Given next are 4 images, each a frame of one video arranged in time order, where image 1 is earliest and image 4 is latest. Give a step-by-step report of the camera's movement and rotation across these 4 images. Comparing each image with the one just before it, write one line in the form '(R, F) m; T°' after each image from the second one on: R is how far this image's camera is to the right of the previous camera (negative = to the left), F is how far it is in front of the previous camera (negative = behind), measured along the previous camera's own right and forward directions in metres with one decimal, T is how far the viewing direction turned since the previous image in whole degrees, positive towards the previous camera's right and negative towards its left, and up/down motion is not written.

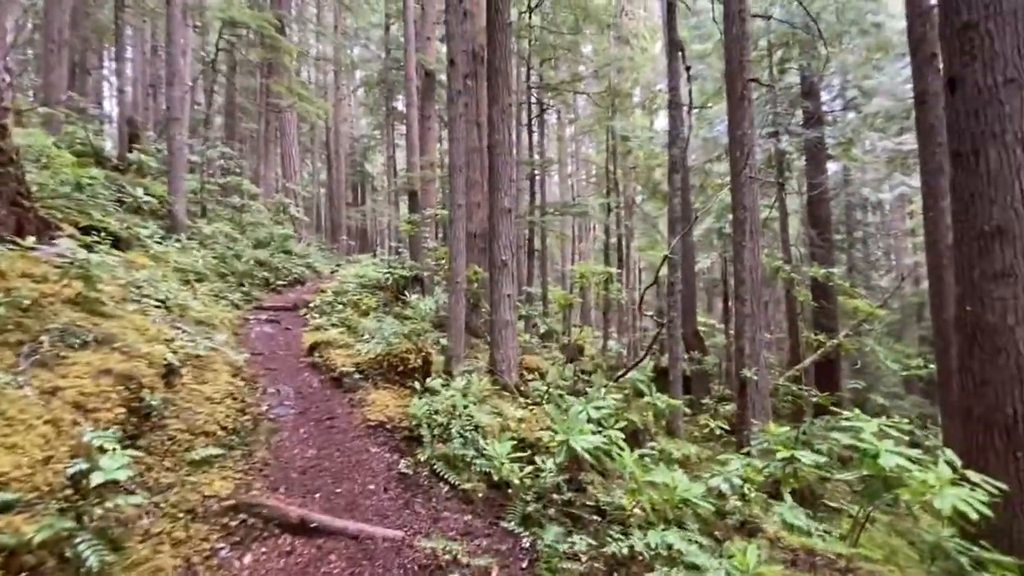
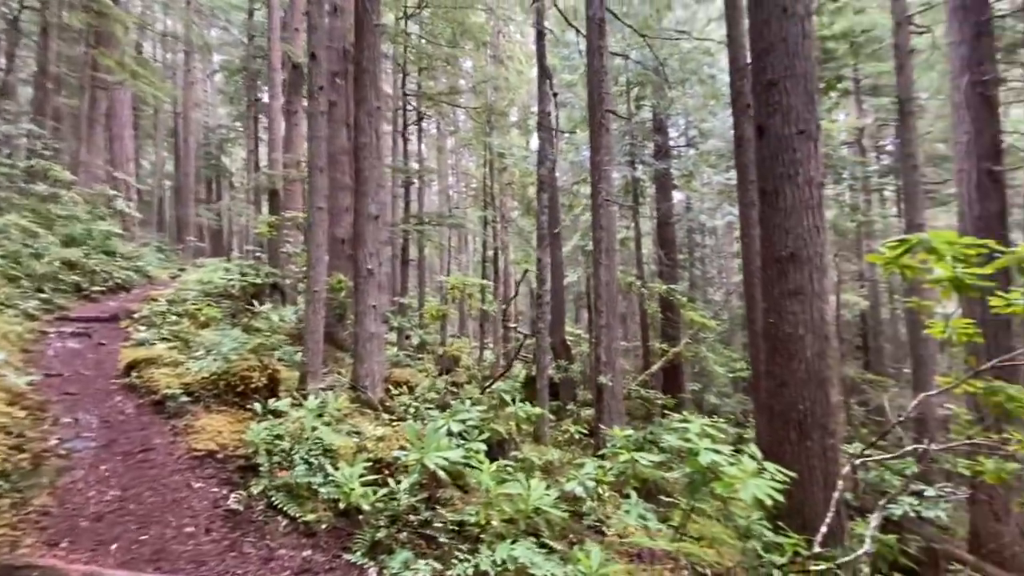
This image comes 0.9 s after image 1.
(+0.2, +0.1) m; +14°
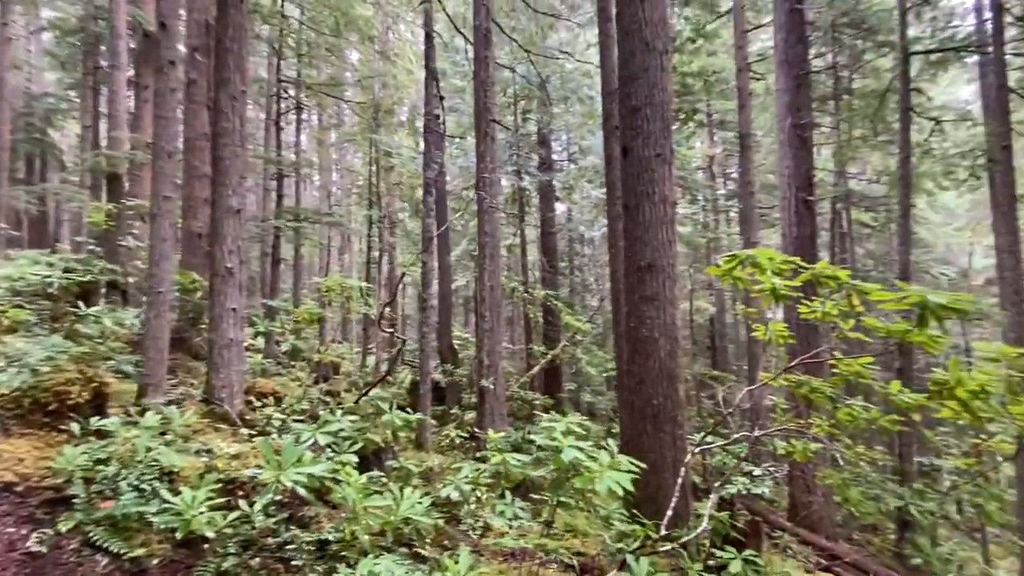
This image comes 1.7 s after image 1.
(+0.1, 0.0) m; +13°
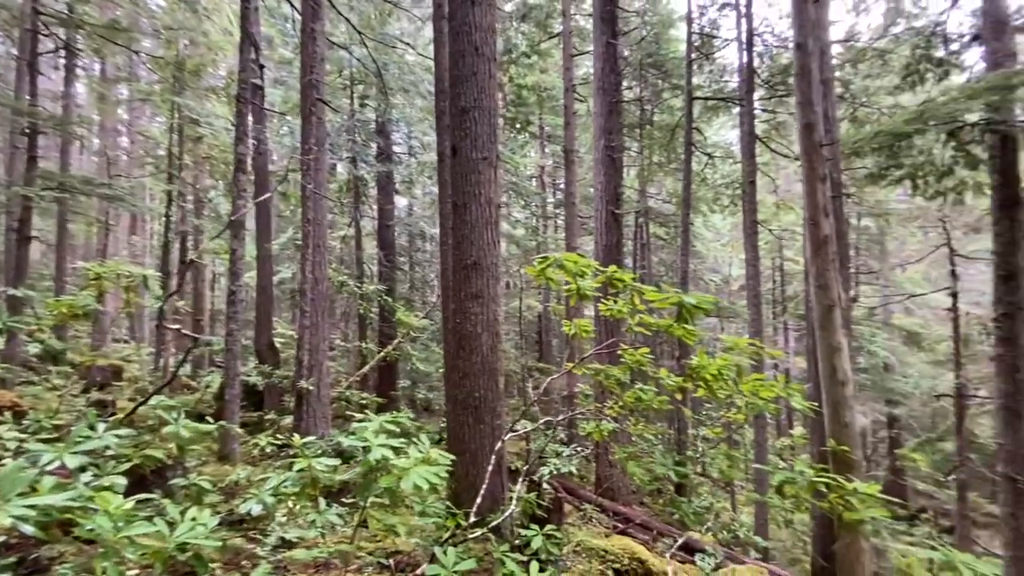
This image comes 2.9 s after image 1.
(+0.2, 0.0) m; +19°
